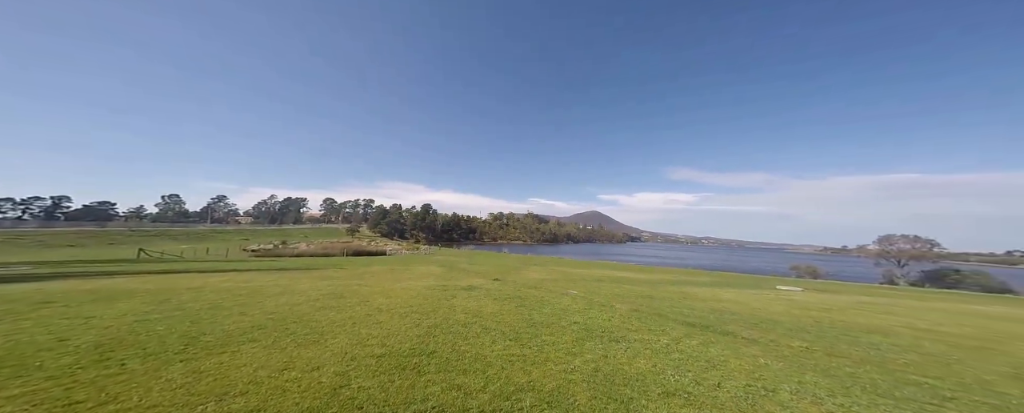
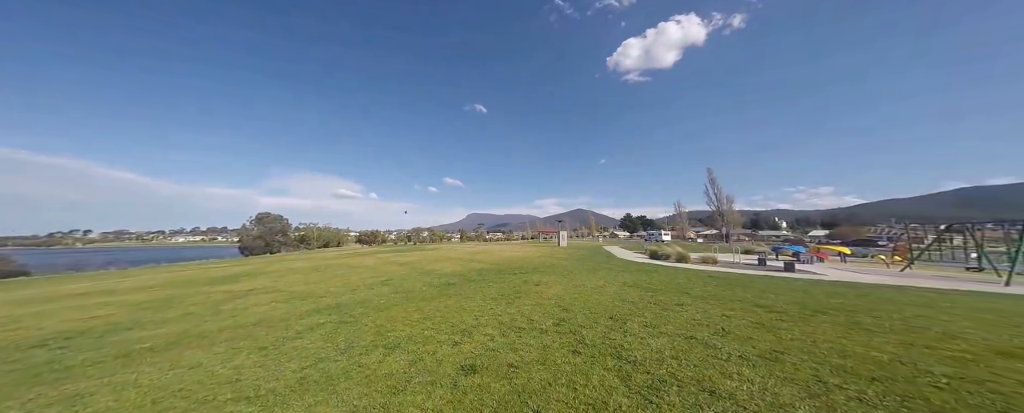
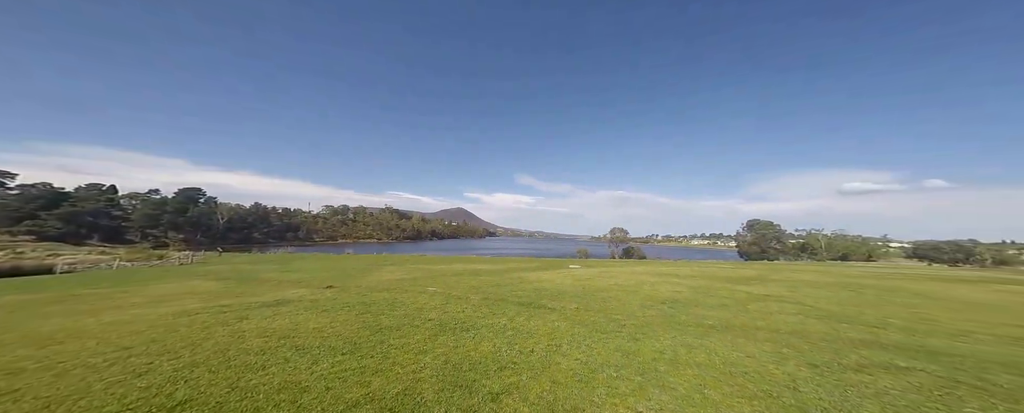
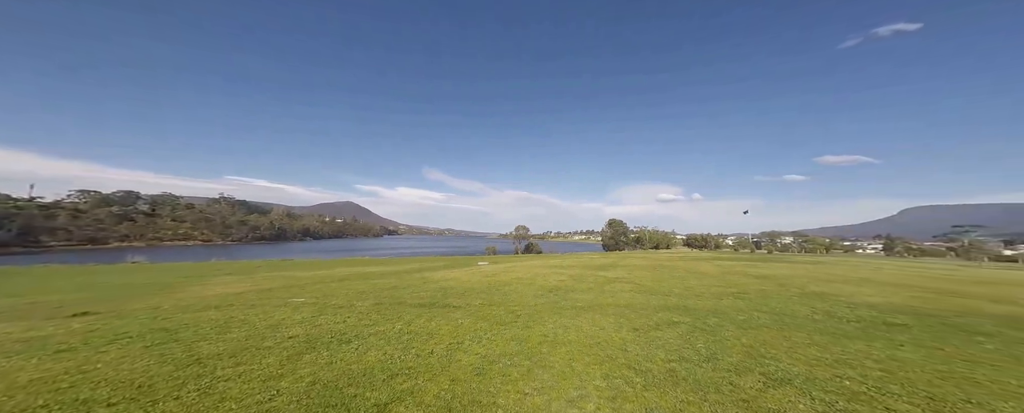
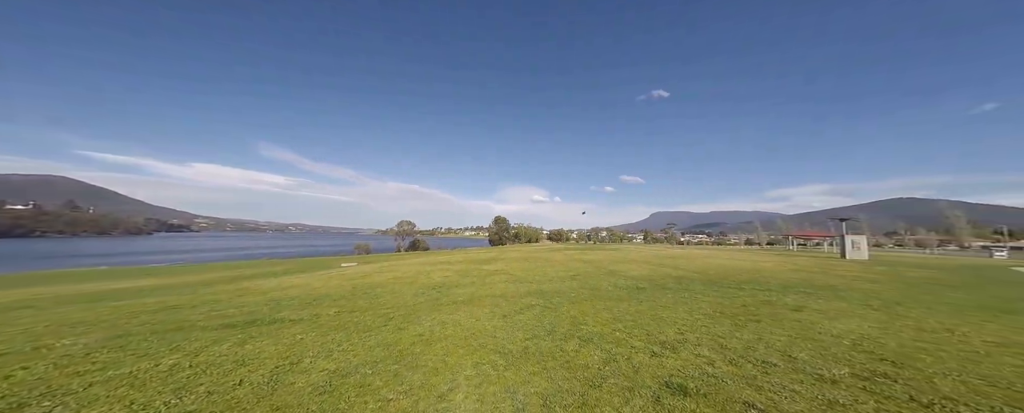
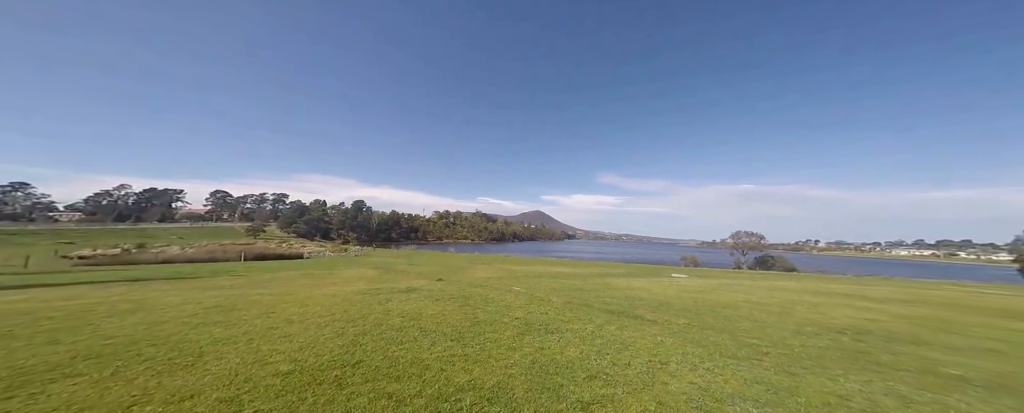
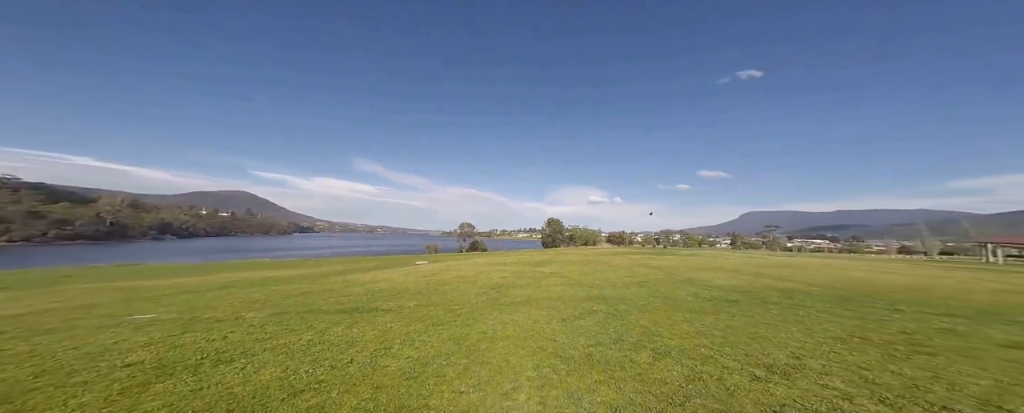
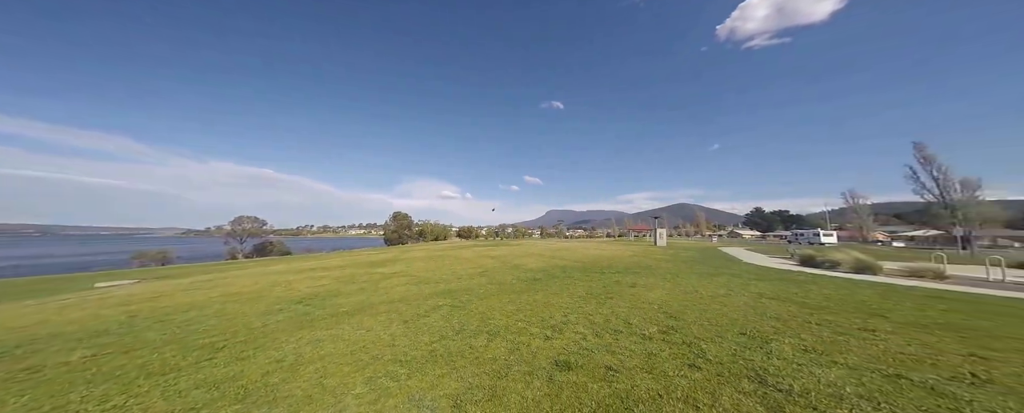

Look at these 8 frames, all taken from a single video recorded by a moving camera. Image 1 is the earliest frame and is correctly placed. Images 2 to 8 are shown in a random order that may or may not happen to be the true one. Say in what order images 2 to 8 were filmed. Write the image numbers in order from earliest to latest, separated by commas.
6, 3, 4, 7, 5, 8, 2
